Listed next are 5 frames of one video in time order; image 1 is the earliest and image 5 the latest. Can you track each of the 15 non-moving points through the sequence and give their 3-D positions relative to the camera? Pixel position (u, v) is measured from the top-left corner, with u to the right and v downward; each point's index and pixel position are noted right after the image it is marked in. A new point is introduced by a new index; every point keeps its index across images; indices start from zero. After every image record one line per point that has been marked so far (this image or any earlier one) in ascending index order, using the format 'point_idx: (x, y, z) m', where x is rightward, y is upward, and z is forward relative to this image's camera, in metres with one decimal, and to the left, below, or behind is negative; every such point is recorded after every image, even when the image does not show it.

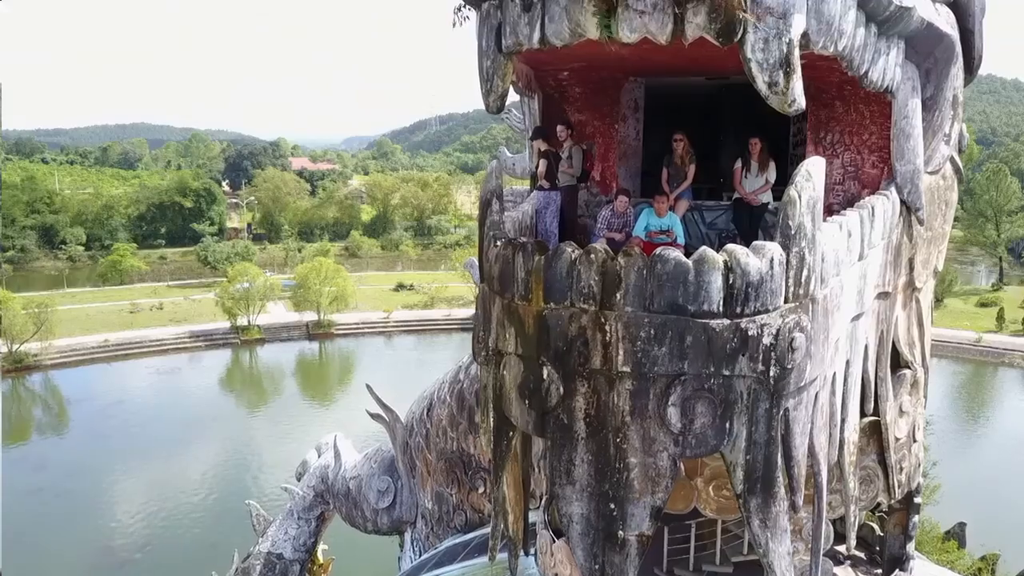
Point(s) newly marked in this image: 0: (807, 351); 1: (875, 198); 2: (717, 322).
0: (+1.4, -0.3, +3.8) m
1: (+2.3, +0.6, +5.1) m
2: (+0.9, -0.2, +3.5) m
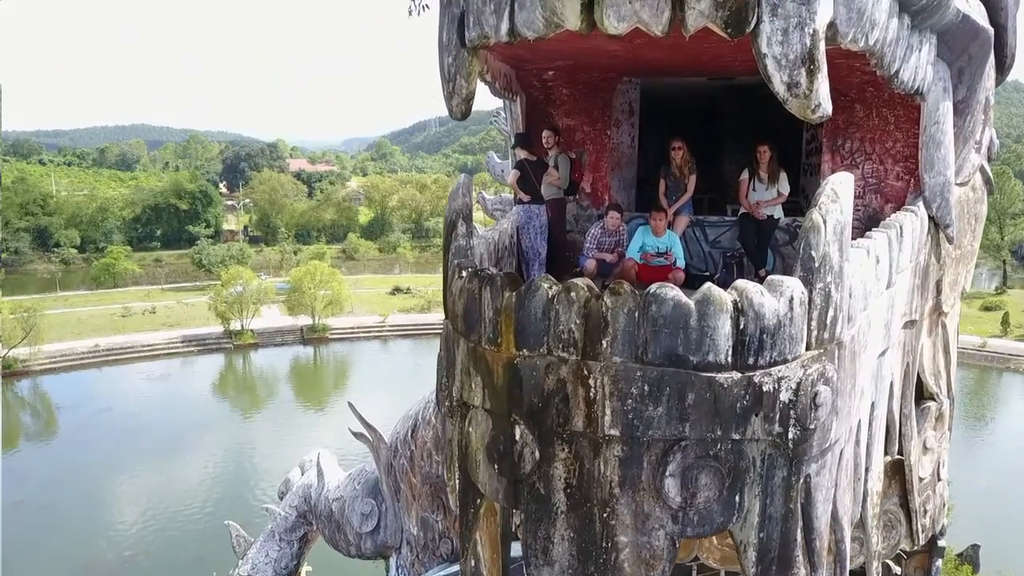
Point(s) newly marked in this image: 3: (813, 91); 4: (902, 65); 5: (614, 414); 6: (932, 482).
0: (+1.2, -0.5, +3.1) m
1: (+2.2, +0.4, +4.4) m
2: (+0.8, -0.3, +2.9) m
3: (+1.1, +0.7, +2.9) m
4: (+1.9, +1.1, +3.8) m
5: (+0.4, -0.5, +2.9) m
6: (+3.1, -1.4, +5.9) m
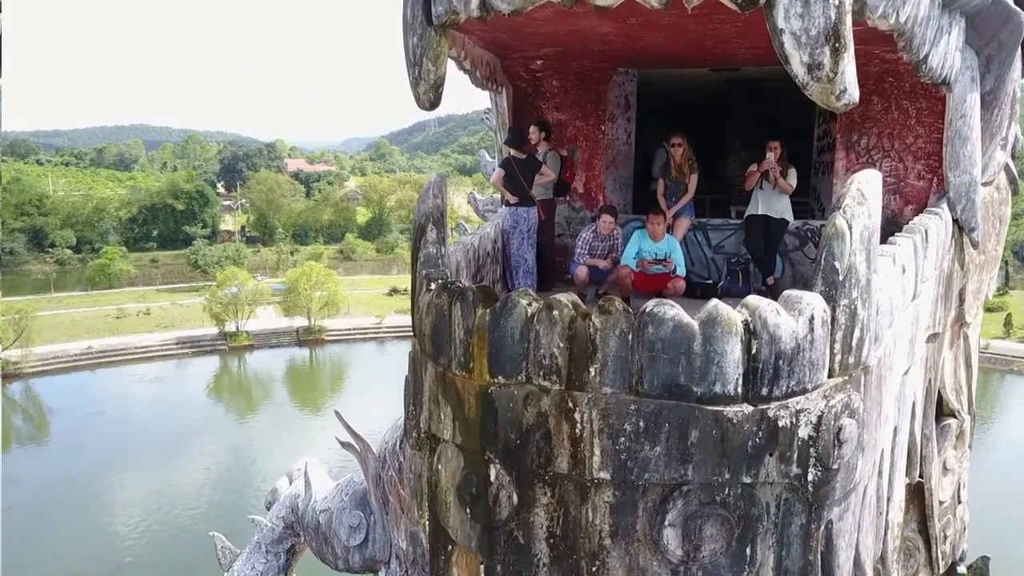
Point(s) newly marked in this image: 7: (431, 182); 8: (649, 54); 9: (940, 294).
0: (+1.2, -0.5, +2.7) m
1: (+2.1, +0.4, +4.0) m
2: (+0.7, -0.4, +2.4) m
3: (+1.0, +0.7, +2.4) m
4: (+1.8, +1.0, +3.4) m
5: (+0.3, -0.5, +2.5) m
6: (+3.0, -1.5, +5.5) m
7: (-0.3, +0.4, +3.3) m
8: (+0.8, +1.3, +4.5) m
9: (+2.3, 0.0, +4.4) m
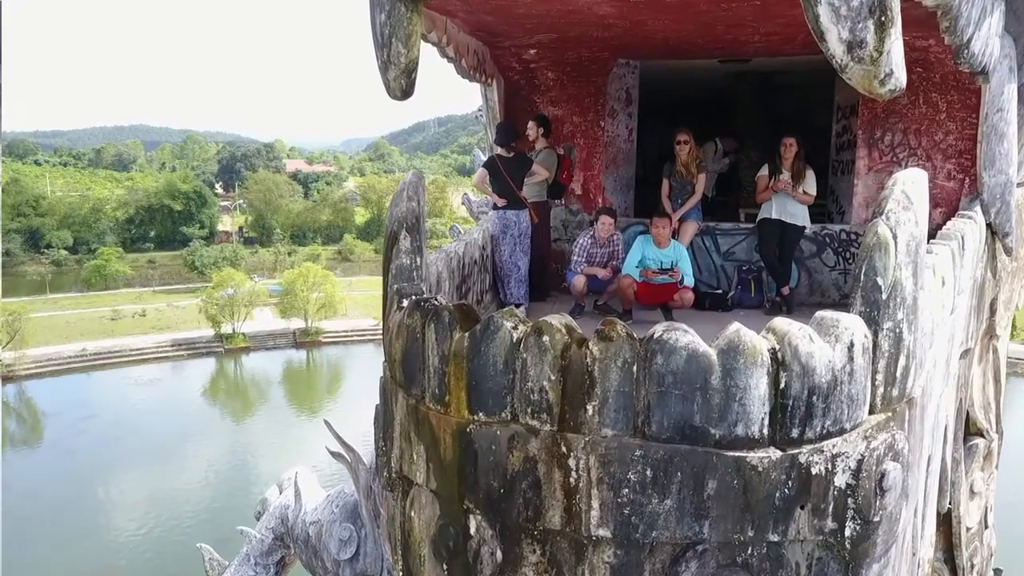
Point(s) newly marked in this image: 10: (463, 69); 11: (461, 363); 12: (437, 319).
0: (+1.1, -0.6, +2.3) m
1: (+2.0, +0.3, +3.6) m
2: (+0.6, -0.4, +2.0) m
3: (+0.9, +0.6, +2.0) m
4: (+1.7, +1.0, +3.0) m
5: (+0.2, -0.6, +2.1) m
6: (+2.9, -1.5, +5.1) m
7: (-0.4, +0.4, +2.9) m
8: (+0.7, +1.3, +4.1) m
9: (+2.3, -0.1, +4.0) m
10: (-0.2, +1.1, +3.9) m
11: (-0.1, -0.2, +2.2) m
12: (-0.2, -0.1, +2.3) m
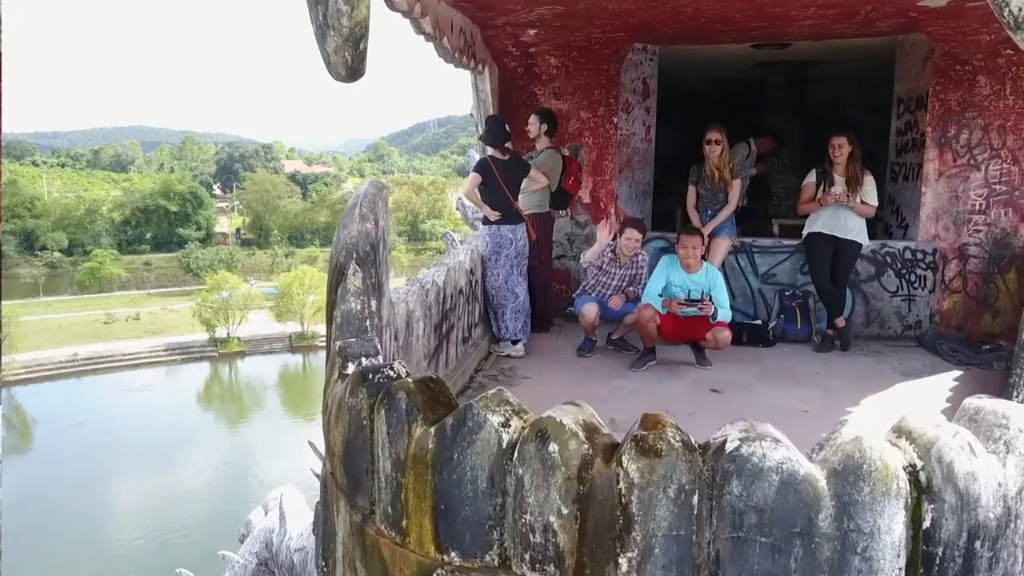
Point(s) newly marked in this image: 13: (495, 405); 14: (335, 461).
0: (+1.1, -0.7, +1.5) m
1: (+2.0, +0.2, +2.8) m
2: (+0.6, -0.6, +1.3) m
3: (+0.9, +0.5, +1.3) m
4: (+1.7, +0.8, +2.3) m
5: (+0.2, -0.7, +1.3) m
6: (+2.9, -1.7, +4.3) m
7: (-0.4, +0.2, +2.1) m
8: (+0.7, +1.1, +3.4) m
9: (+2.3, -0.2, +3.2) m
10: (-0.3, +0.9, +3.2) m
11: (-0.2, -0.3, +1.5) m
12: (-0.2, -0.2, +1.5) m
13: (0.0, -0.2, +1.5) m
14: (-0.4, -0.4, +1.7) m
